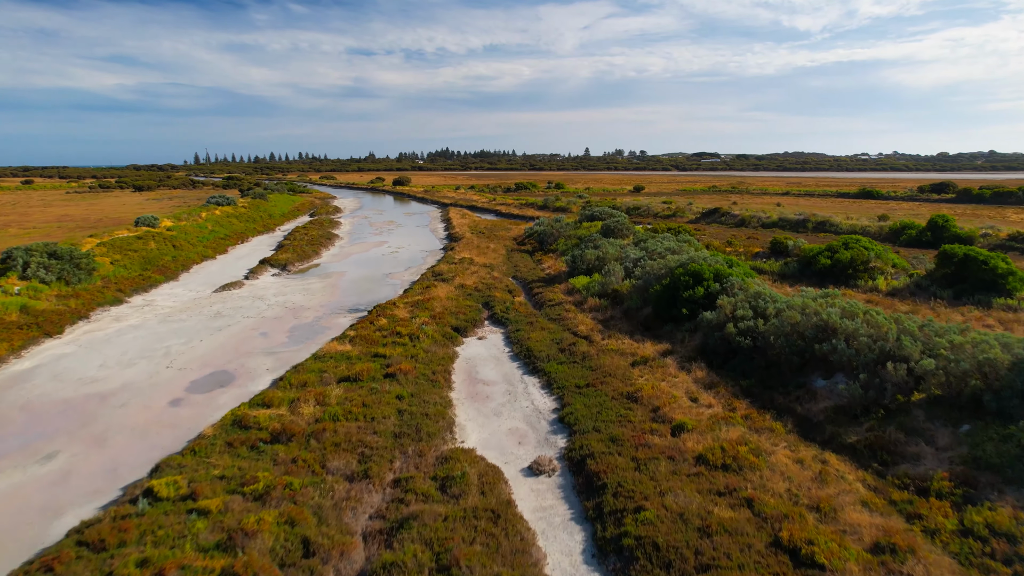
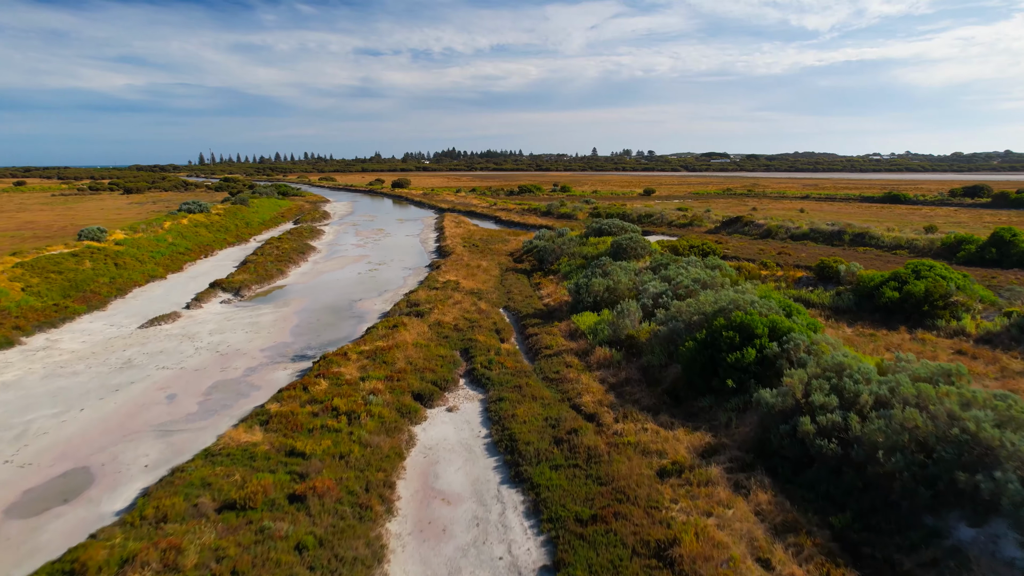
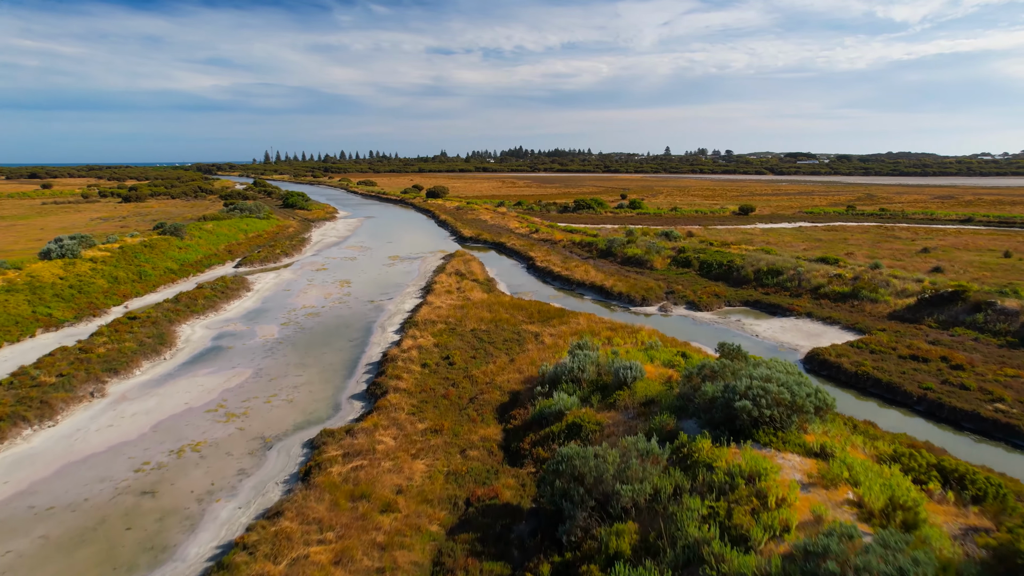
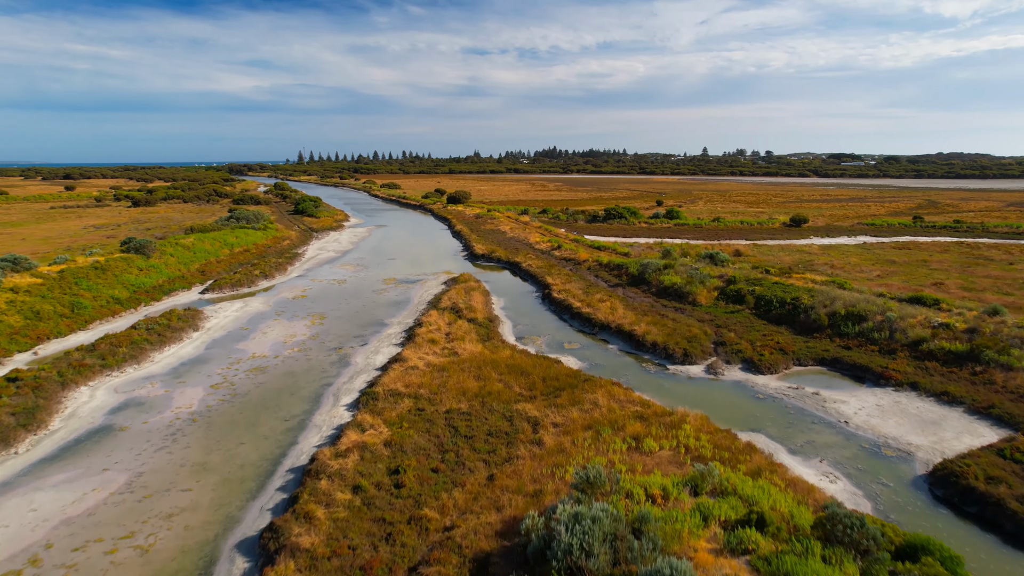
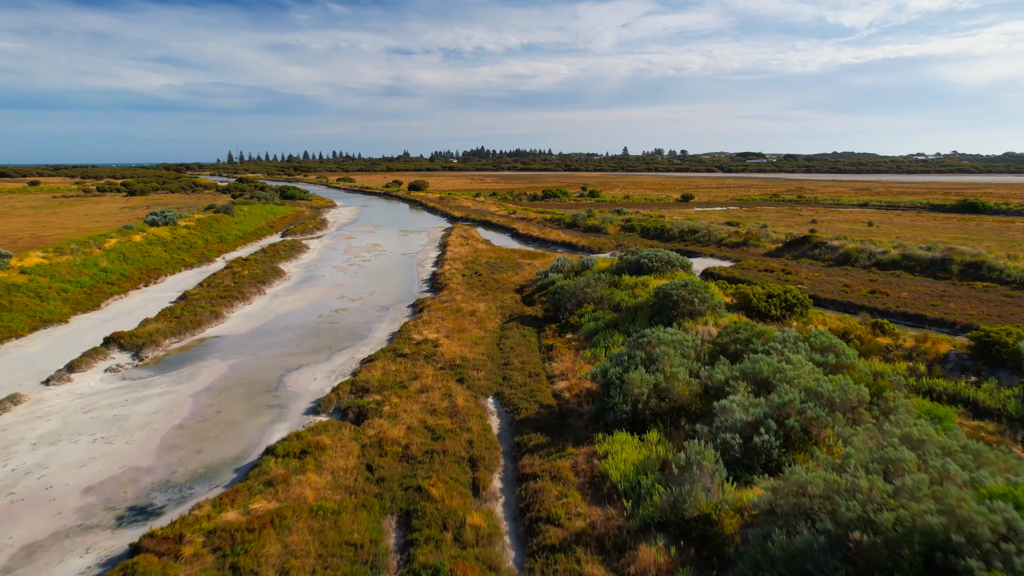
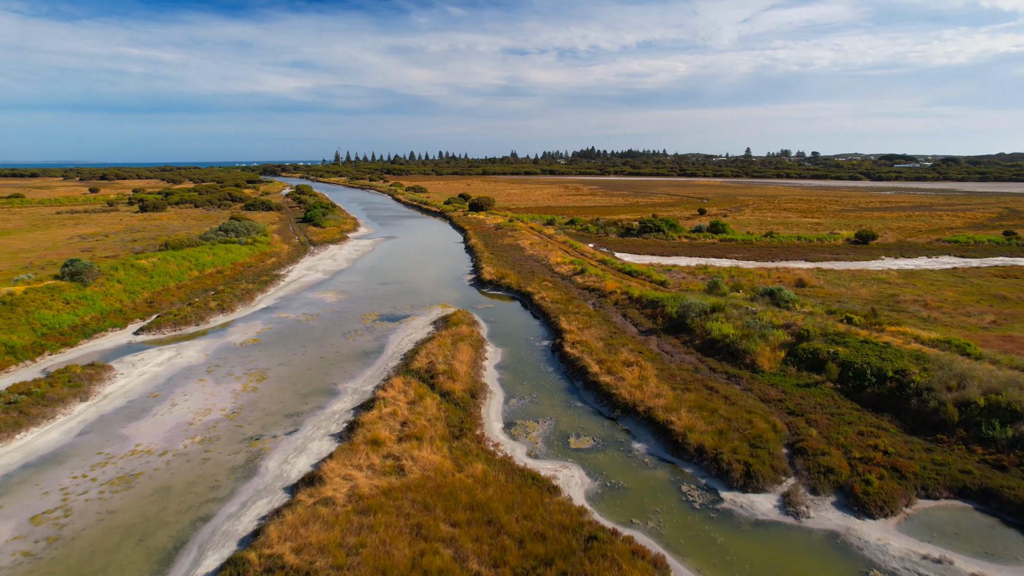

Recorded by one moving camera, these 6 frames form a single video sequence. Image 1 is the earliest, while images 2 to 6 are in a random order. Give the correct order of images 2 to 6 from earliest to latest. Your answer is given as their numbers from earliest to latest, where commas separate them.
2, 5, 3, 4, 6
